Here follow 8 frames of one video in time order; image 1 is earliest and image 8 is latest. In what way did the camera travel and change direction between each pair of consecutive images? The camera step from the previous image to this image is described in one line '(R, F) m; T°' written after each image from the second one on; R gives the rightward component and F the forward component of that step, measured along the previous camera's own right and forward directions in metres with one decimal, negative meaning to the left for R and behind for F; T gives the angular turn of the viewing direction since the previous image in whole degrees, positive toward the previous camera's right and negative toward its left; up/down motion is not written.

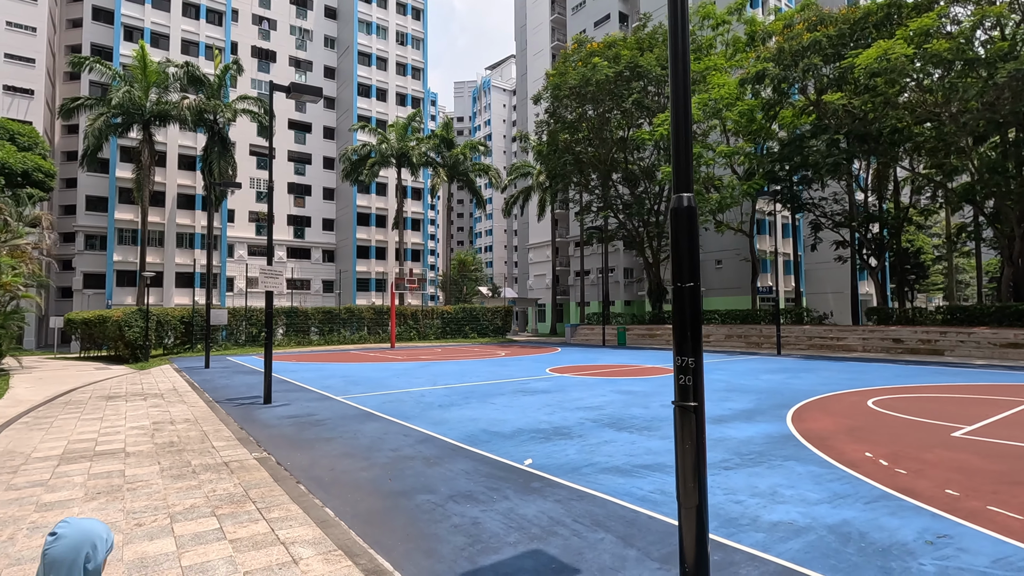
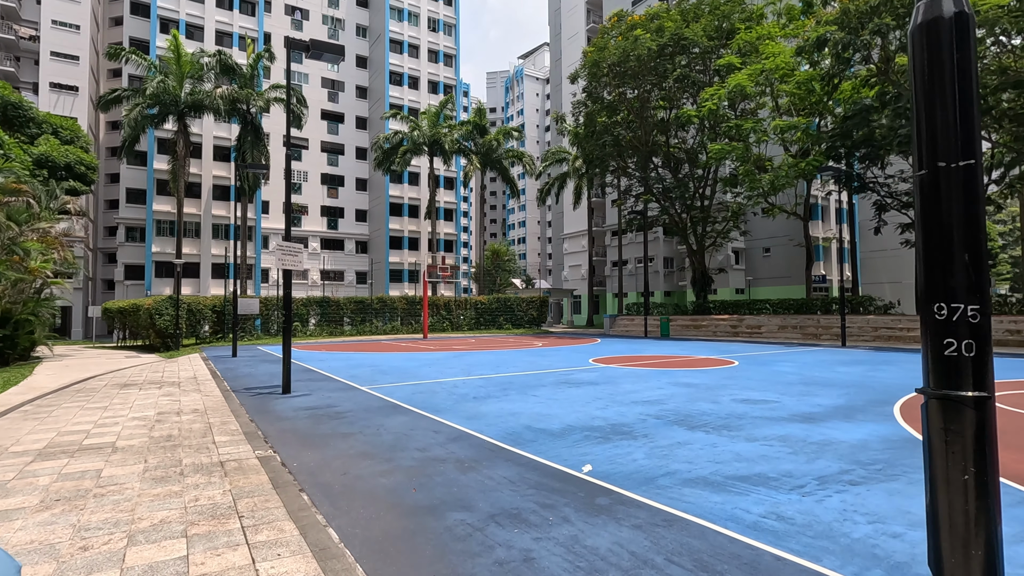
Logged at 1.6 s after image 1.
(-0.2, +1.1) m; -3°
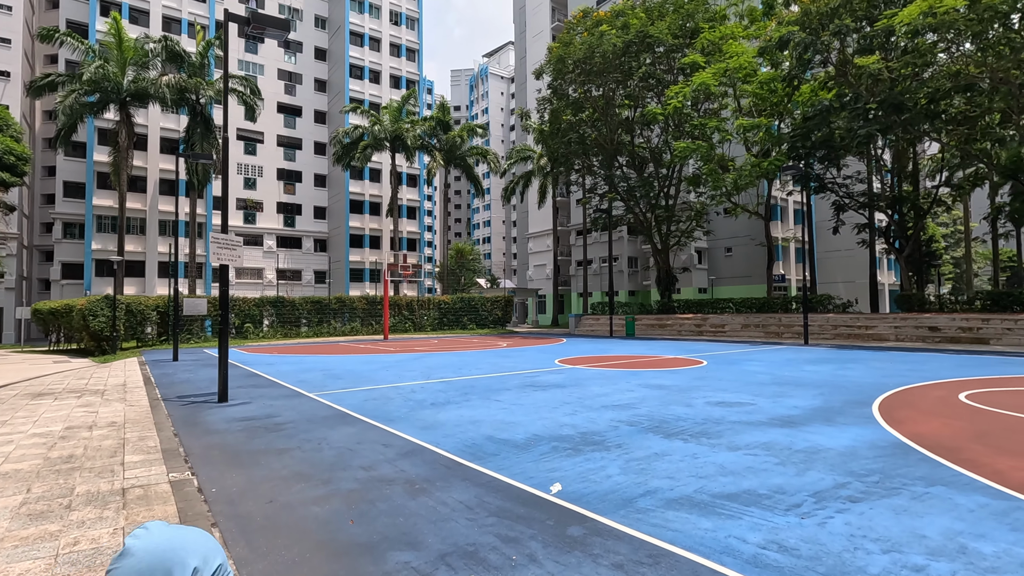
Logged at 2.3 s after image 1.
(+0.1, +0.6) m; +4°
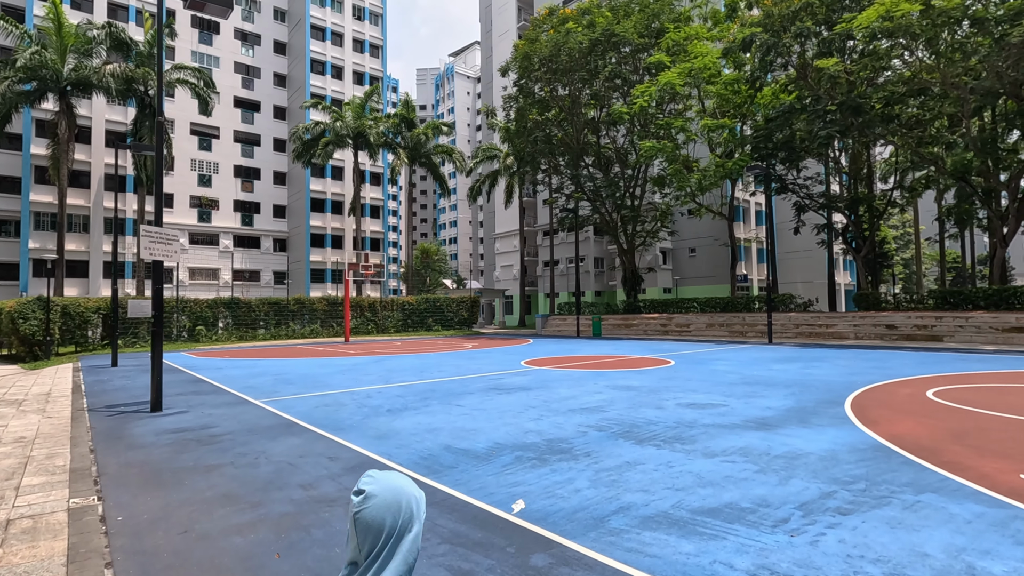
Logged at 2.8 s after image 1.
(+0.1, +0.4) m; +3°
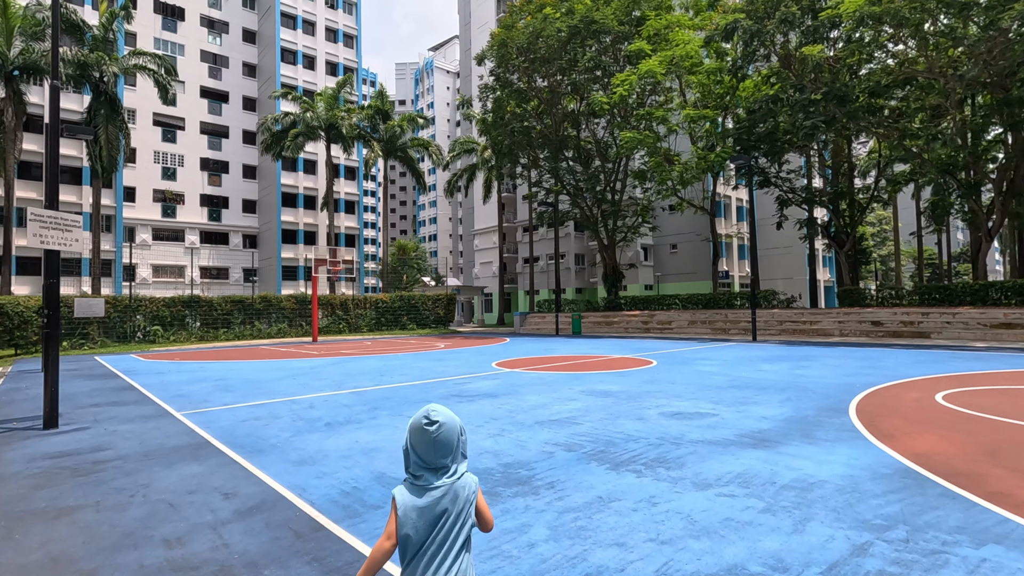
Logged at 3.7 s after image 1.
(+0.3, +1.0) m; +2°
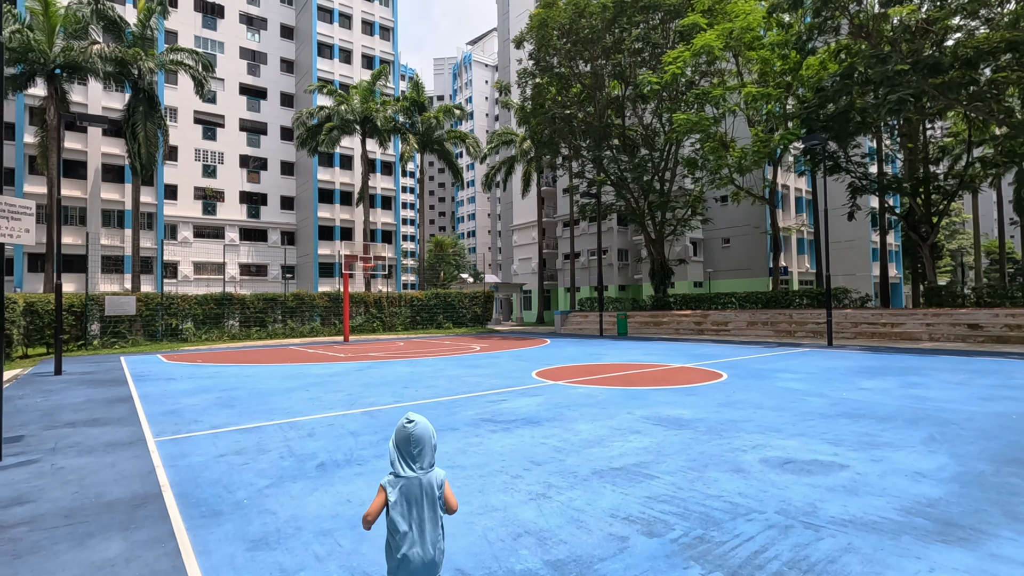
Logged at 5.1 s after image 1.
(-0.1, +1.5) m; -4°
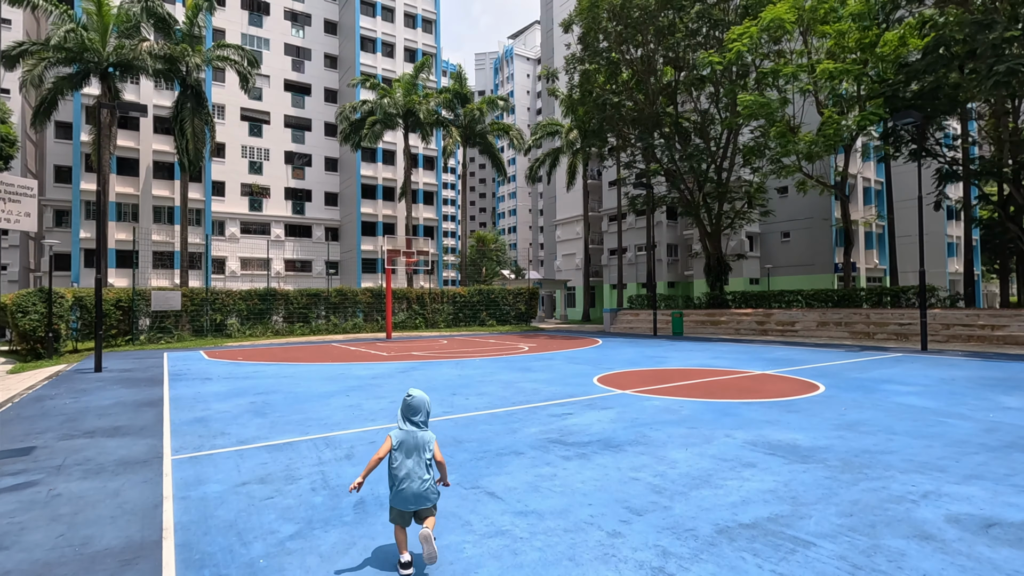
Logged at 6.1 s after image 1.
(-0.3, +1.0) m; -4°
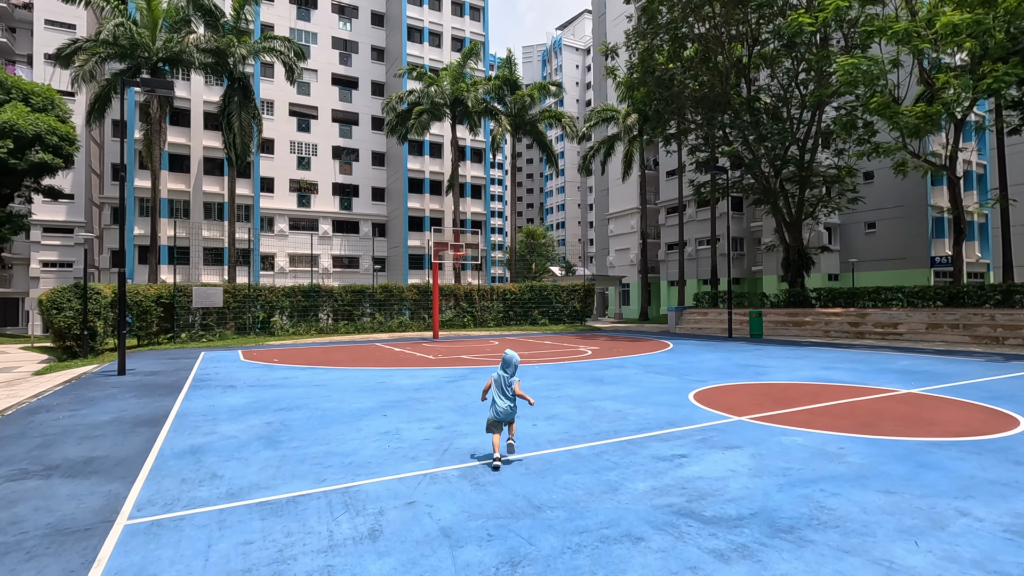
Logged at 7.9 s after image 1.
(-0.4, +1.8) m; -5°
